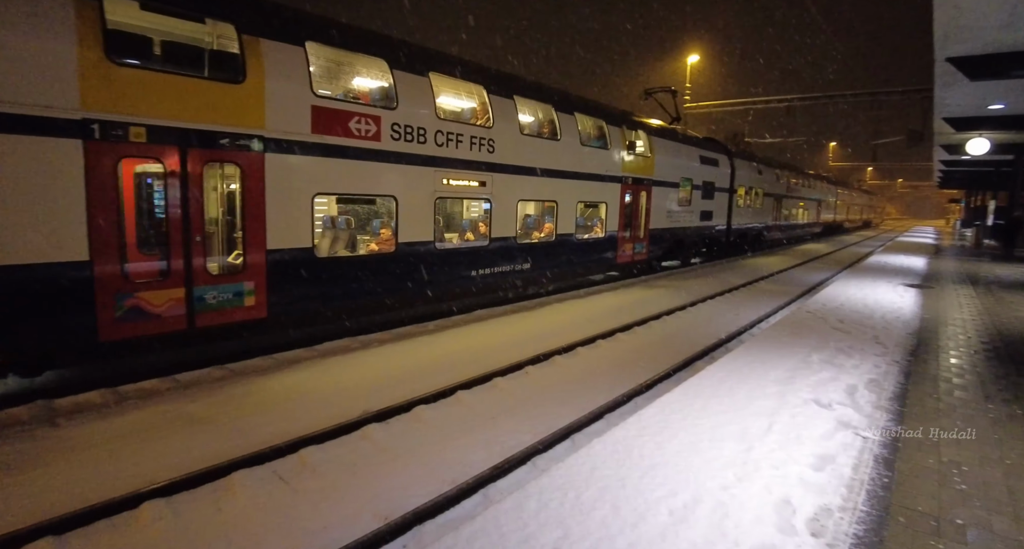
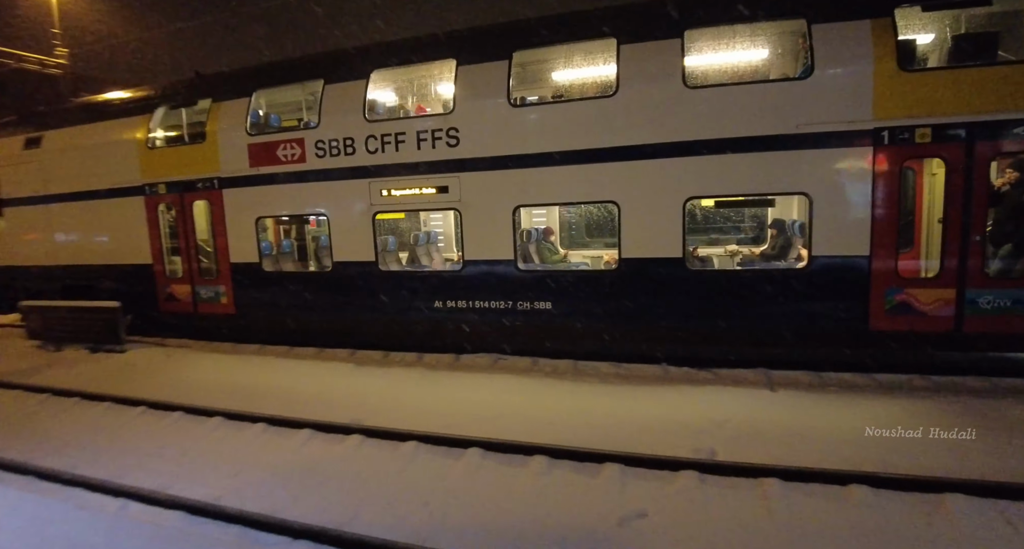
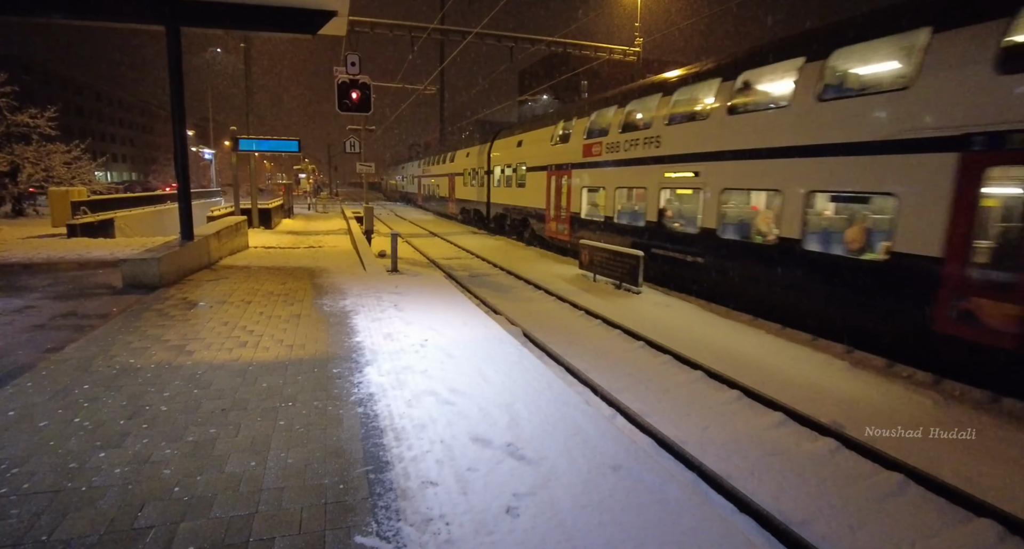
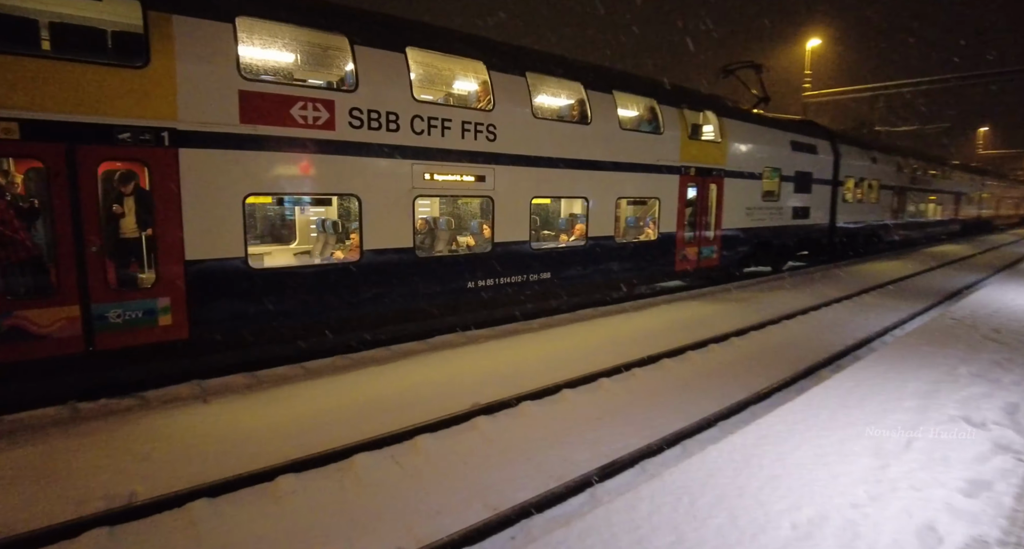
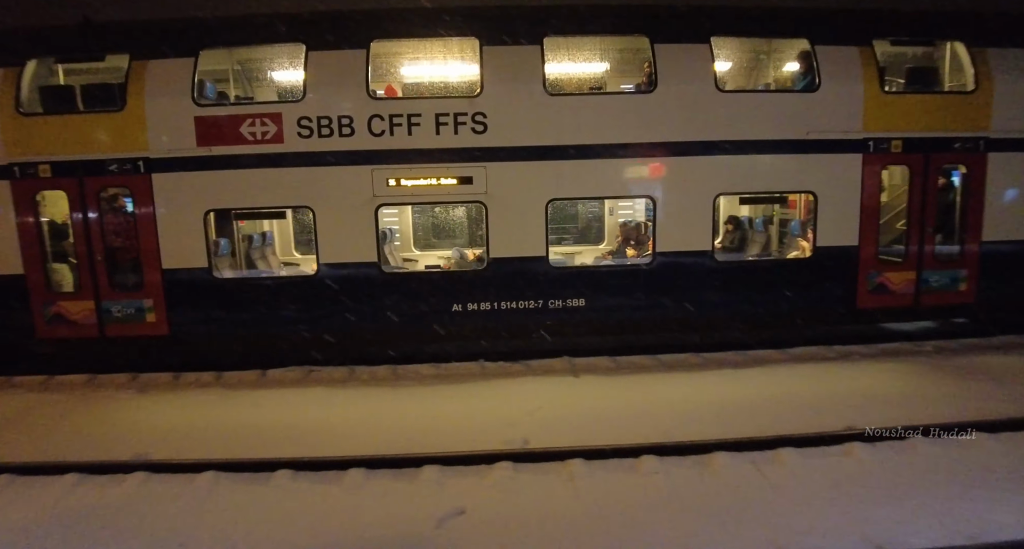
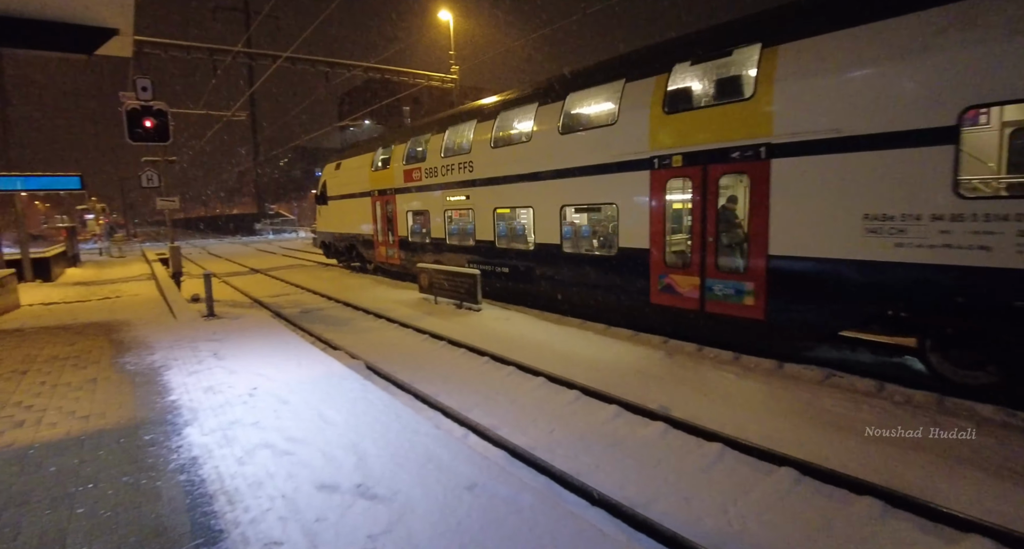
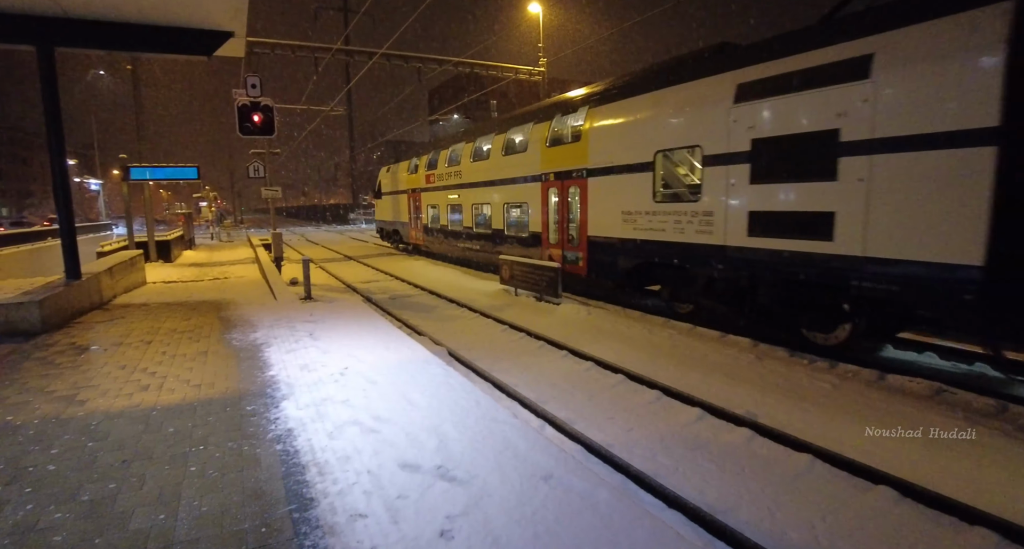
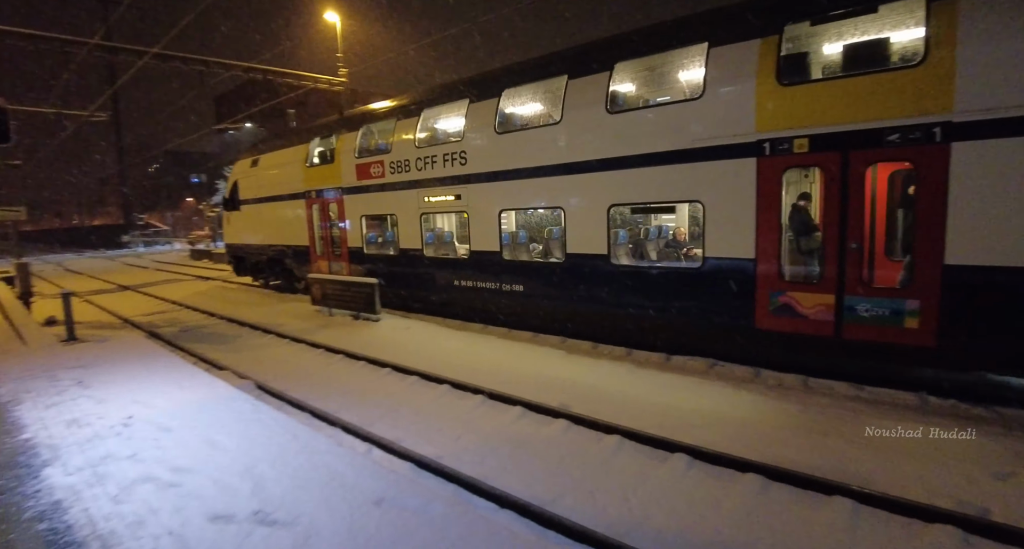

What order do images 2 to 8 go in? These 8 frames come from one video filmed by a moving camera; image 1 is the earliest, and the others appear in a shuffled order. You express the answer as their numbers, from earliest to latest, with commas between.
4, 5, 2, 8, 6, 7, 3
